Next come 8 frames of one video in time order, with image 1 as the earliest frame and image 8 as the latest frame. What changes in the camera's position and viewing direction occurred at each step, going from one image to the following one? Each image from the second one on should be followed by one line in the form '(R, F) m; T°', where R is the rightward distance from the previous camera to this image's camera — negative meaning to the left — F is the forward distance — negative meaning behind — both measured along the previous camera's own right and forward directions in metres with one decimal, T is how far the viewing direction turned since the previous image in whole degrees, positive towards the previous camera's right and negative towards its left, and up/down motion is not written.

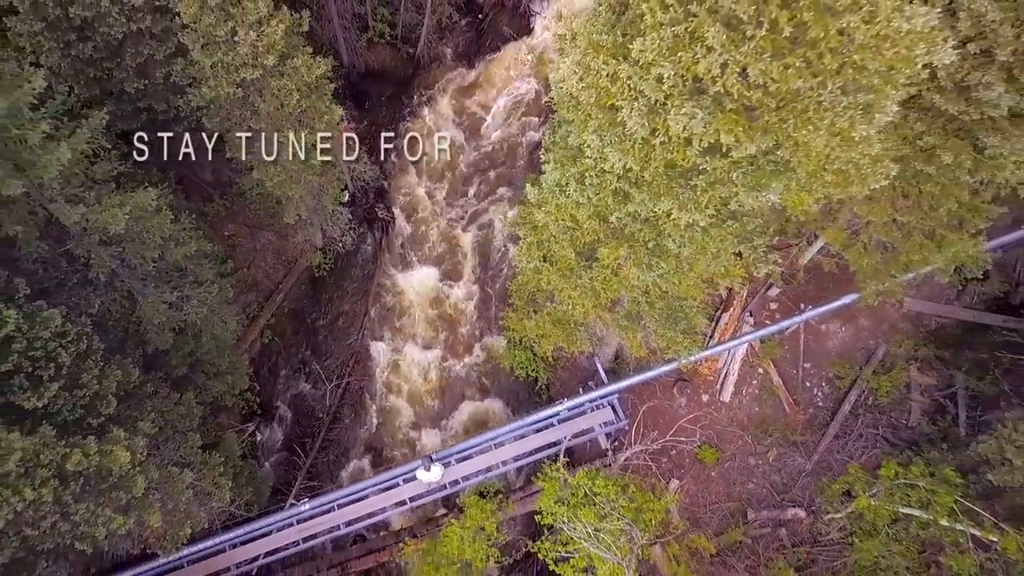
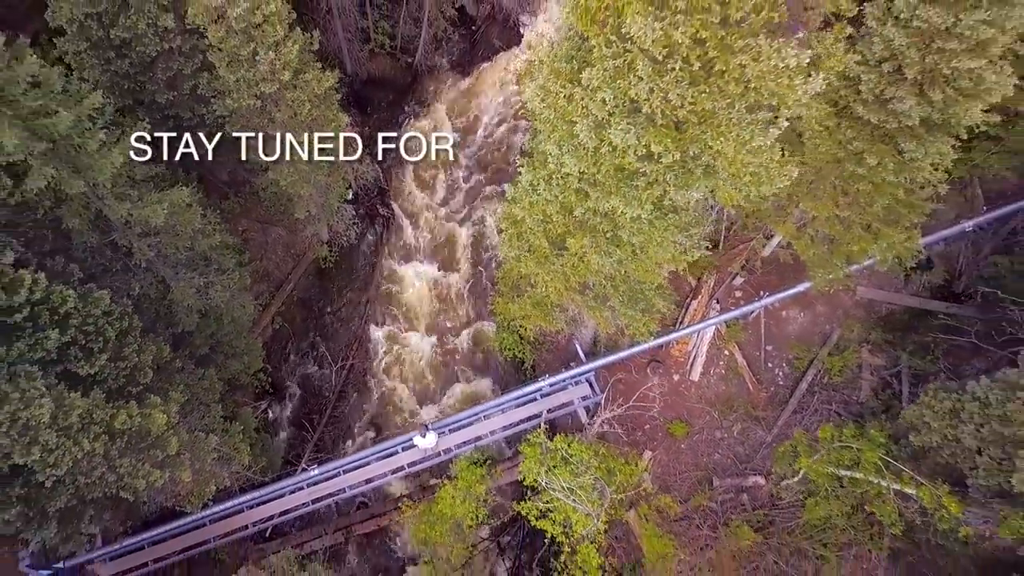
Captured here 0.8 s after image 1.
(+0.2, -1.3) m; 0°
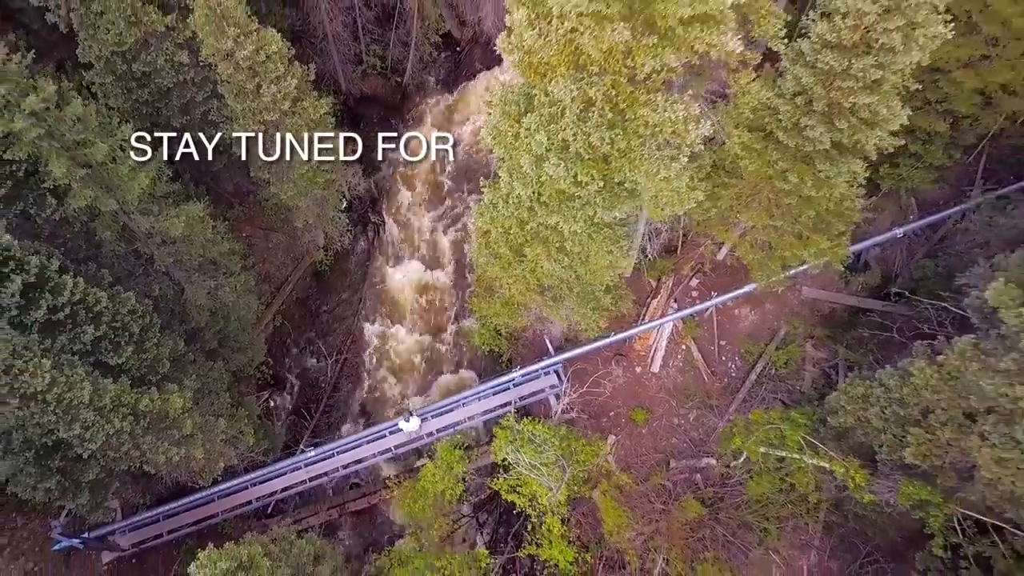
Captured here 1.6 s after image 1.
(+0.4, -1.5) m; 0°
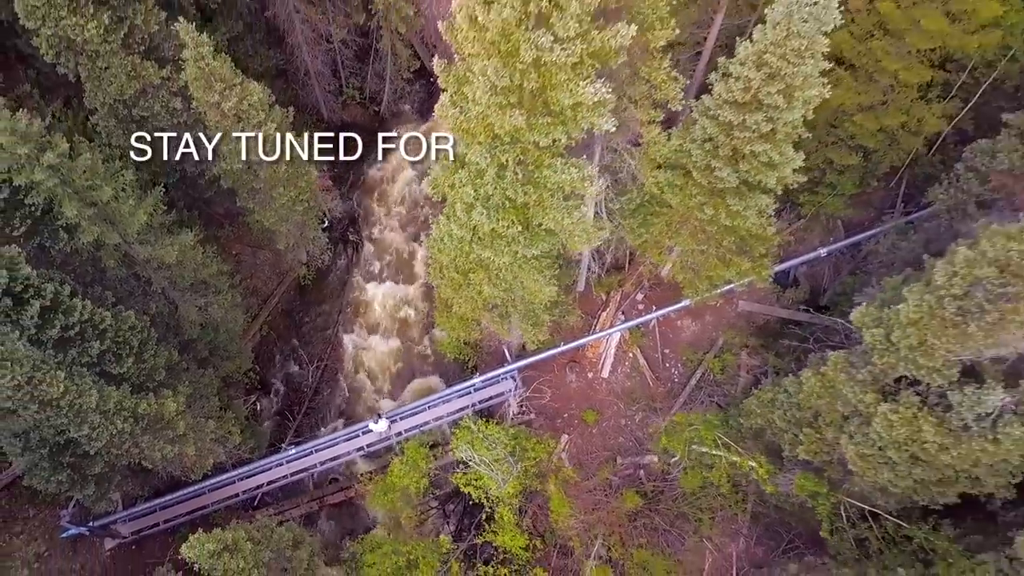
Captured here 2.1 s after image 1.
(+0.6, -1.7) m; 0°
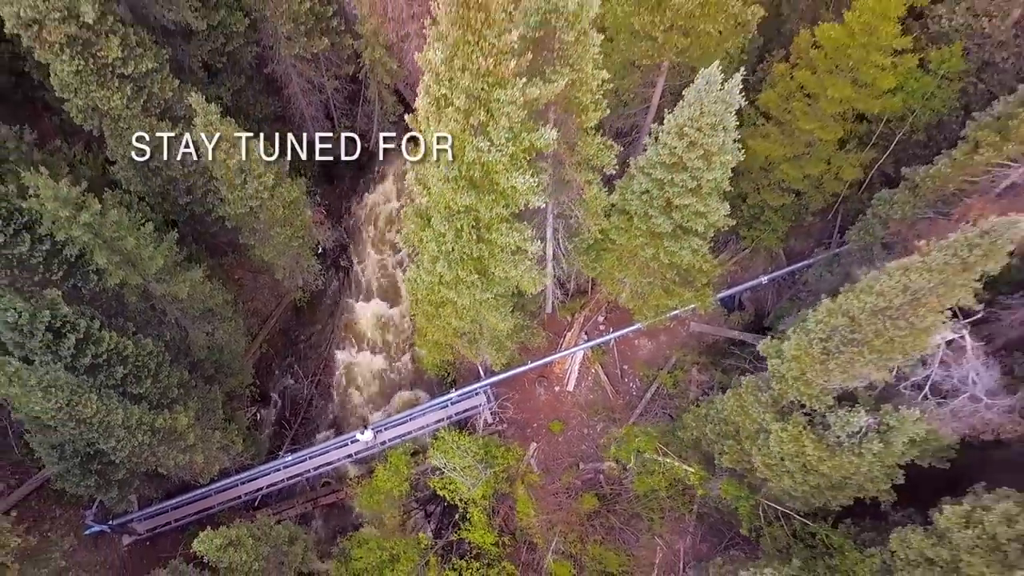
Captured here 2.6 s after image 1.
(+0.5, -2.0) m; 0°
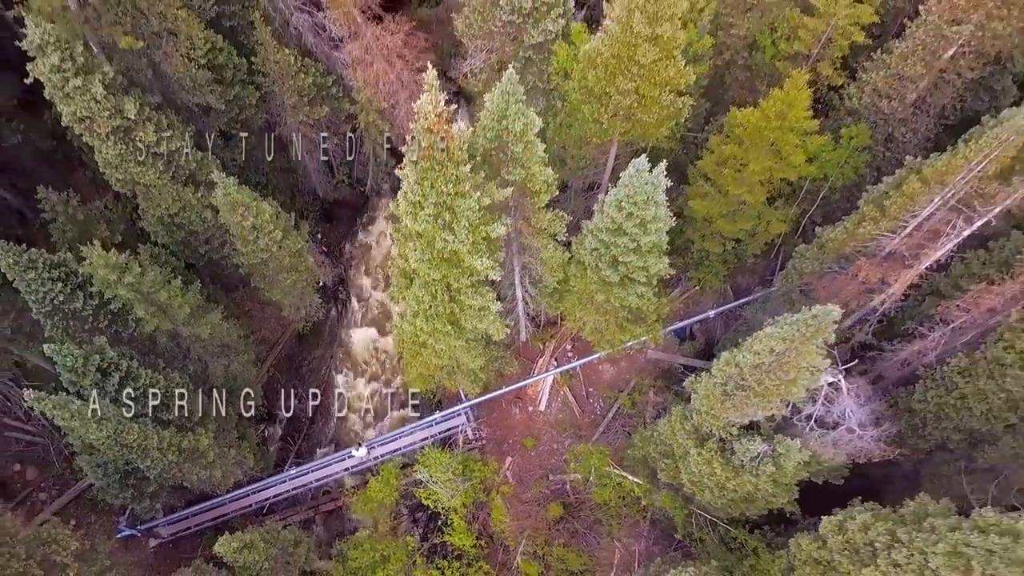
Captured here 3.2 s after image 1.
(+0.5, -2.6) m; 0°
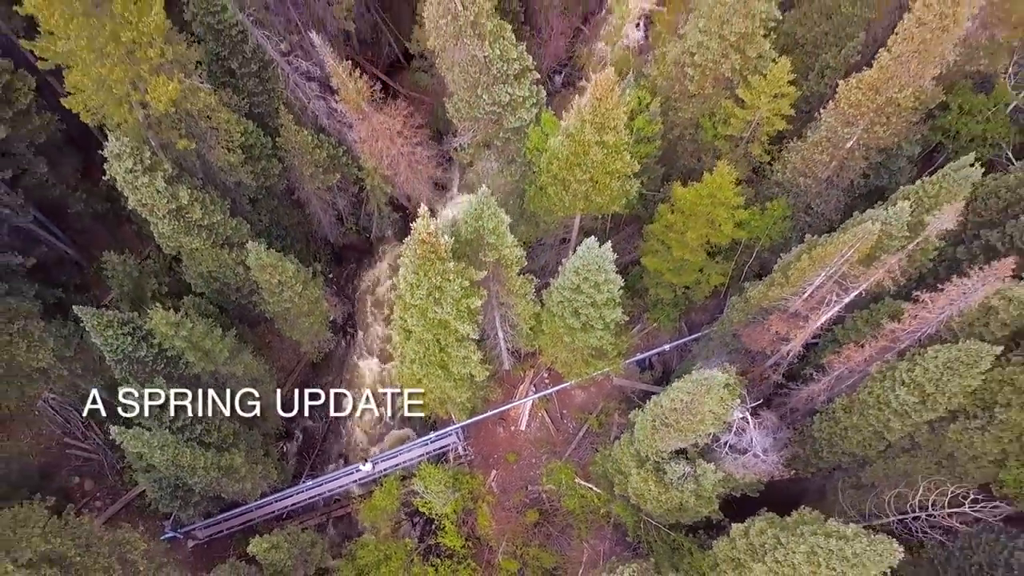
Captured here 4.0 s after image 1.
(+0.4, -3.6) m; 0°
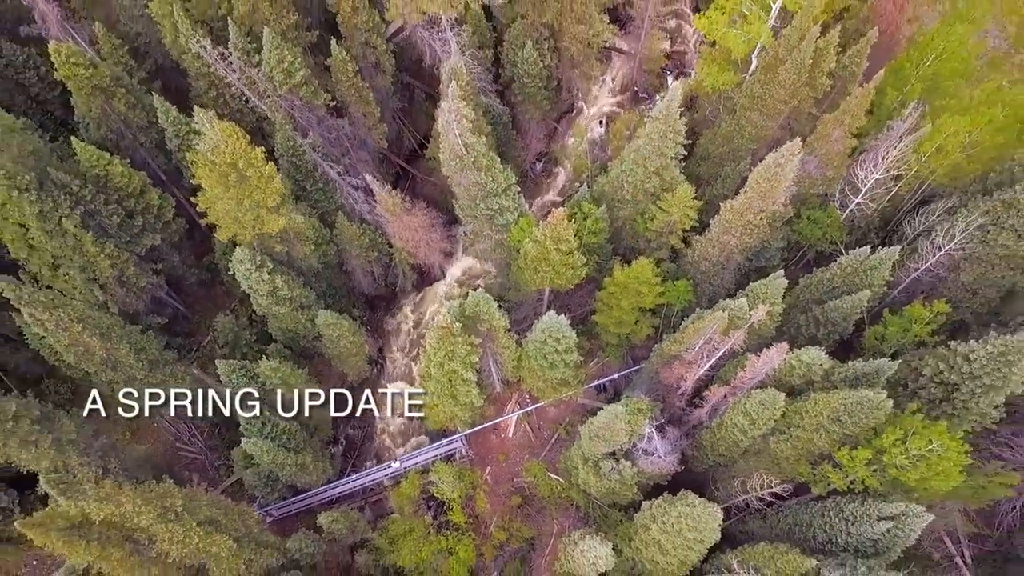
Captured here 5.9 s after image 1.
(+0.4, -9.0) m; 0°
